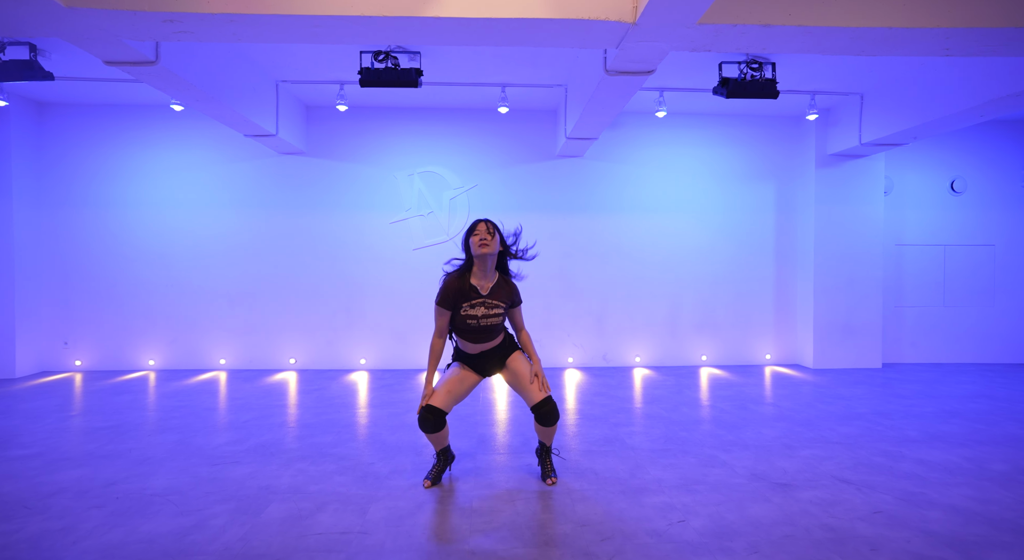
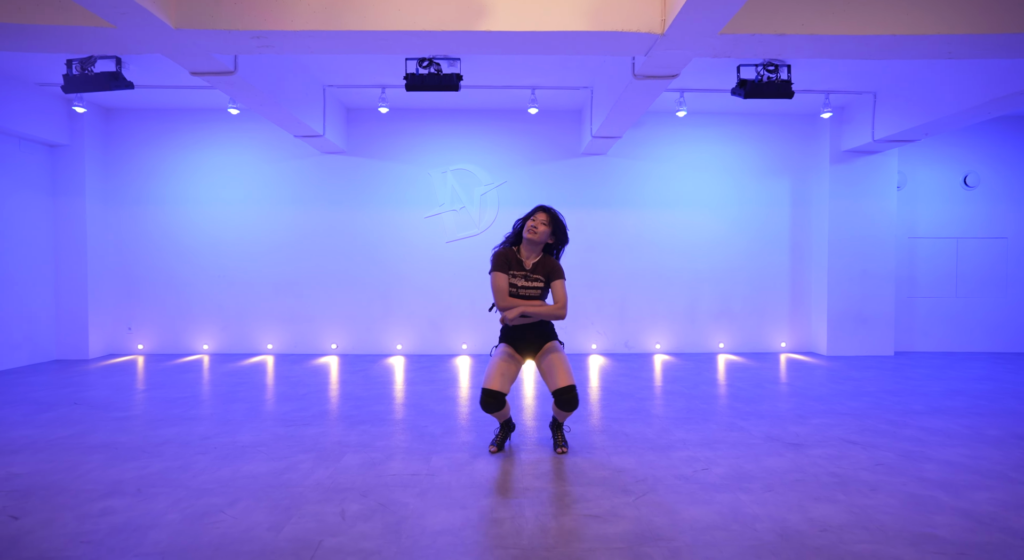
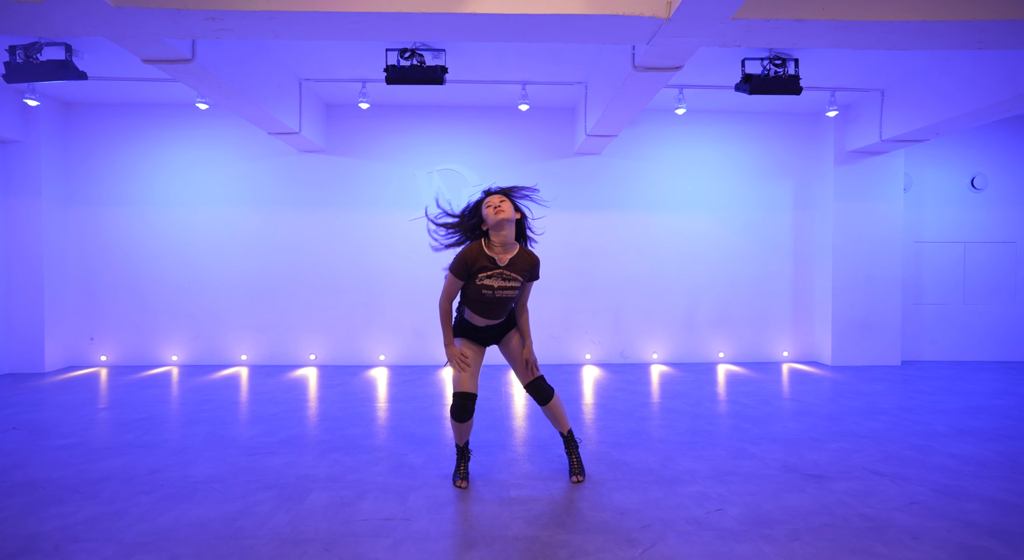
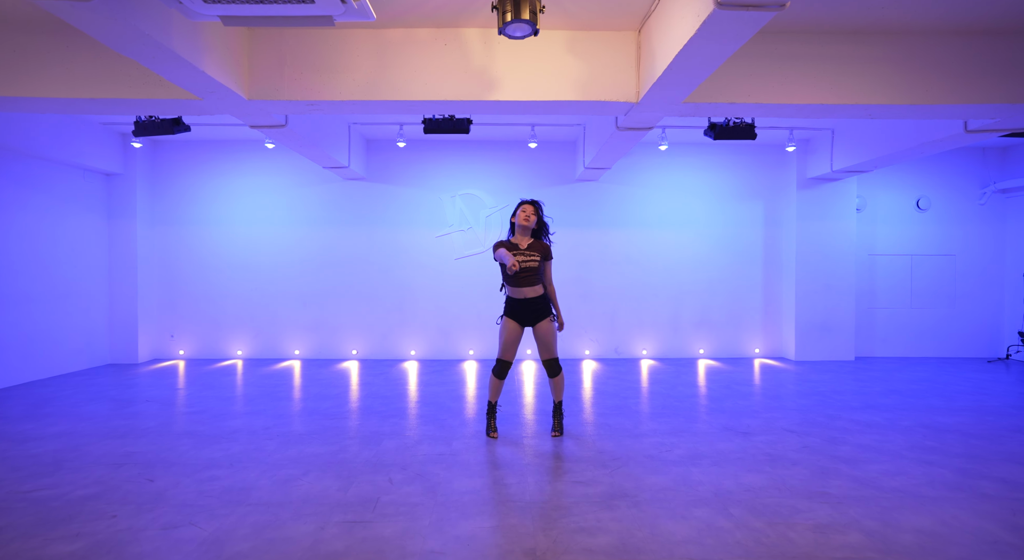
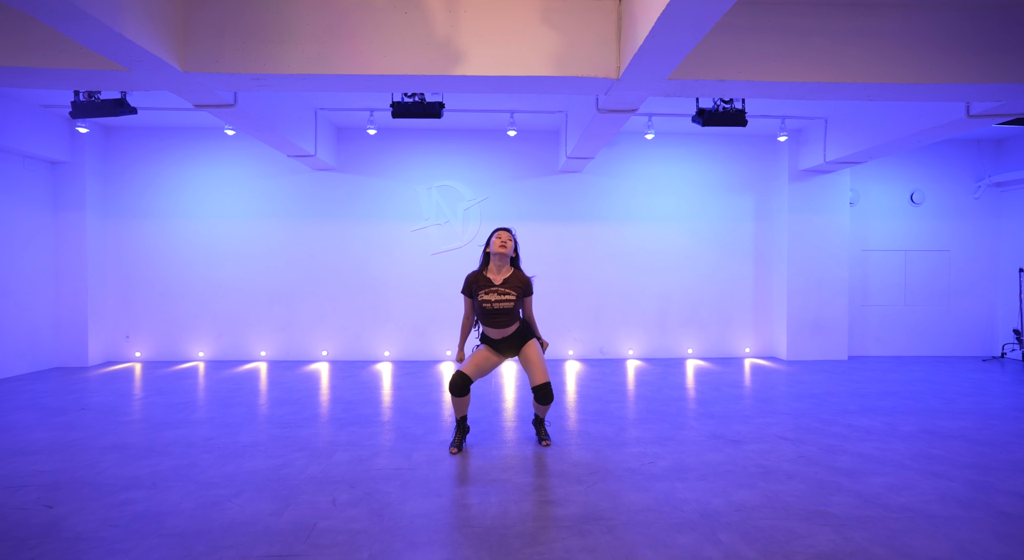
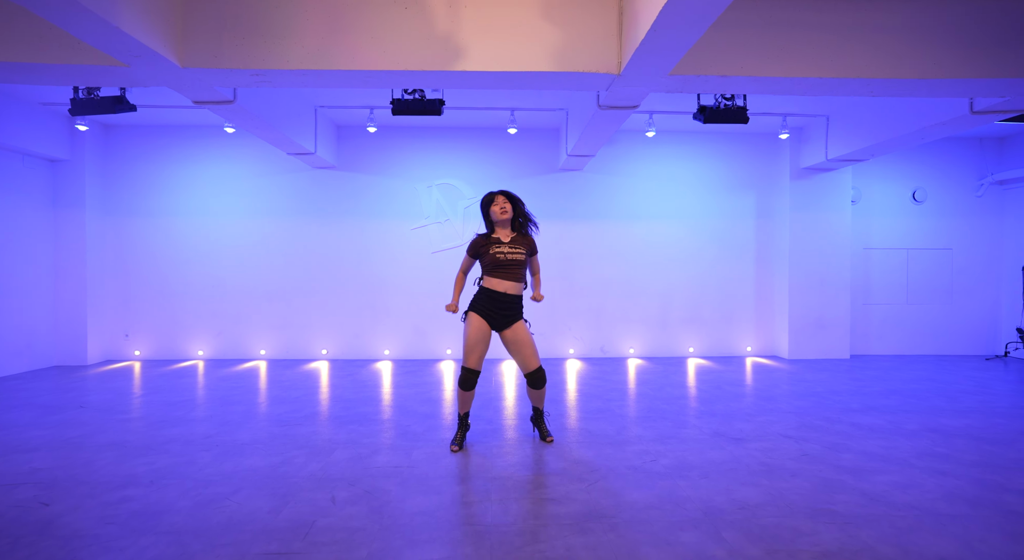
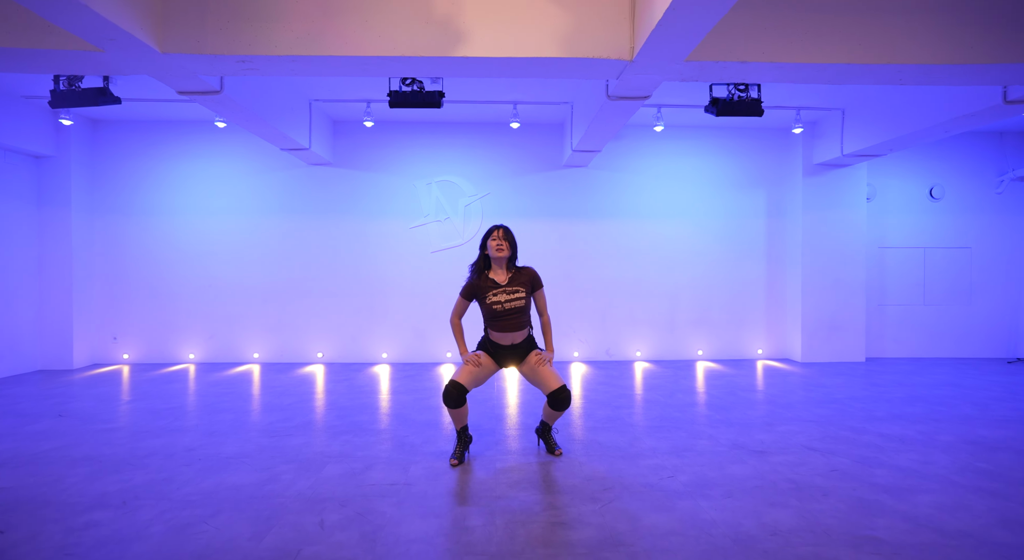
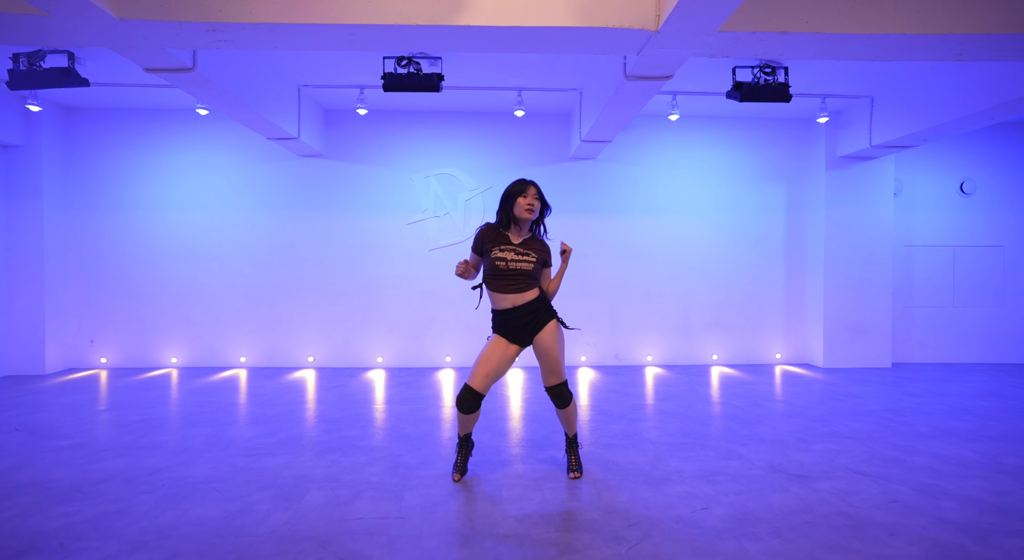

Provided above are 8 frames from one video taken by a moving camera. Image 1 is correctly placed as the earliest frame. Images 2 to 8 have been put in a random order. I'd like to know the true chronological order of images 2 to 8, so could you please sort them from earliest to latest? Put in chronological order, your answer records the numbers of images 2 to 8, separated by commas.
8, 7, 6, 5, 3, 4, 2
